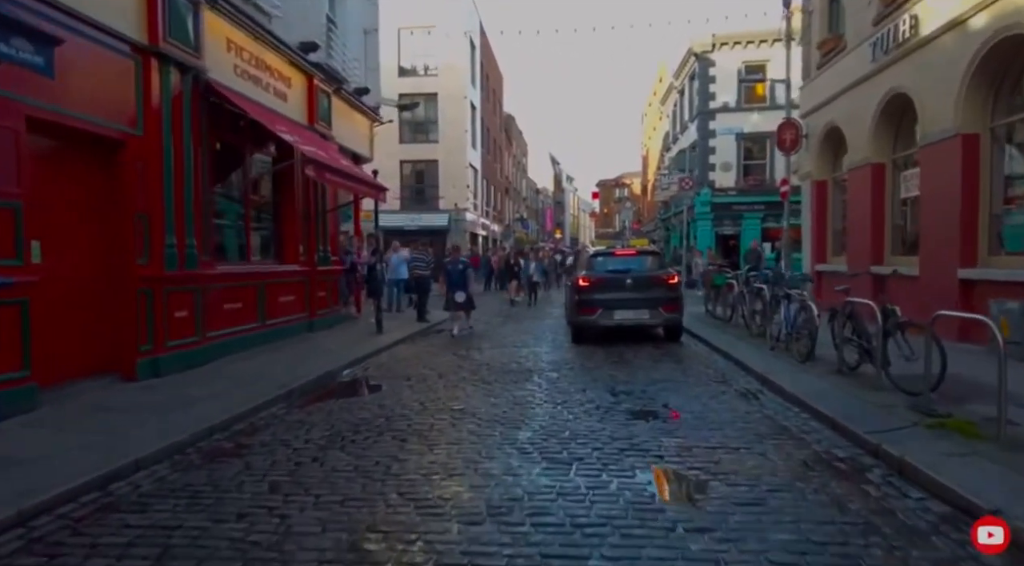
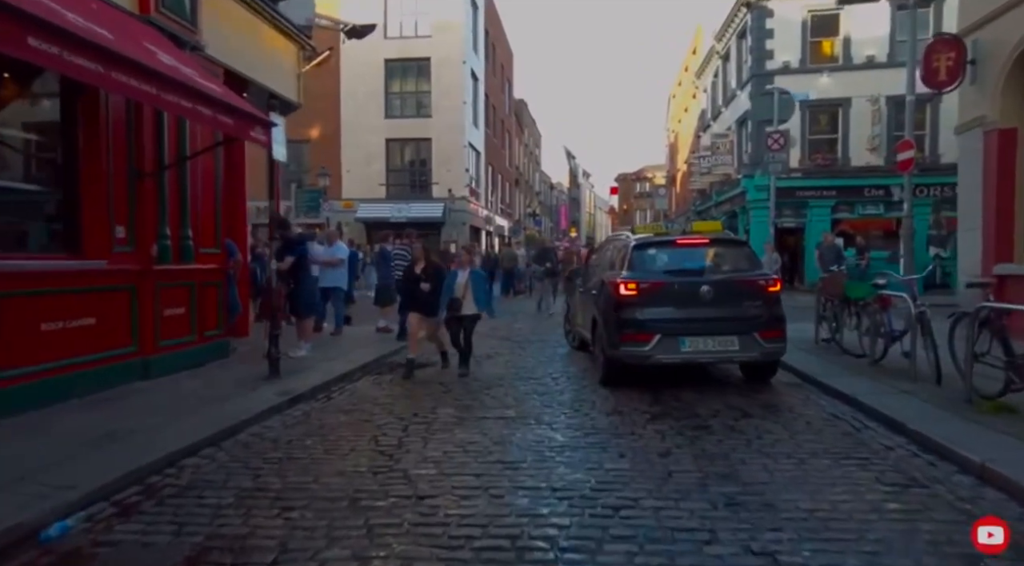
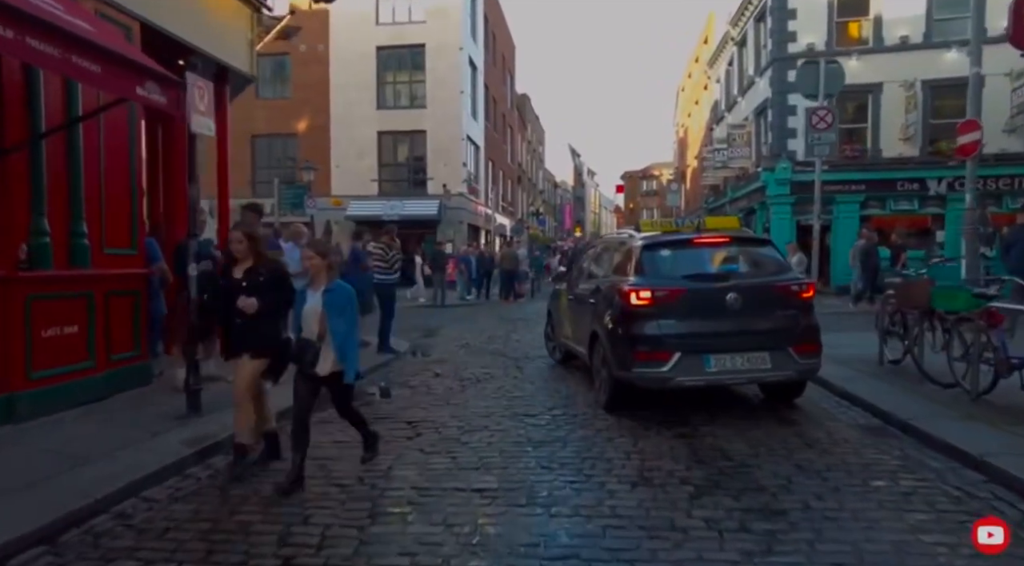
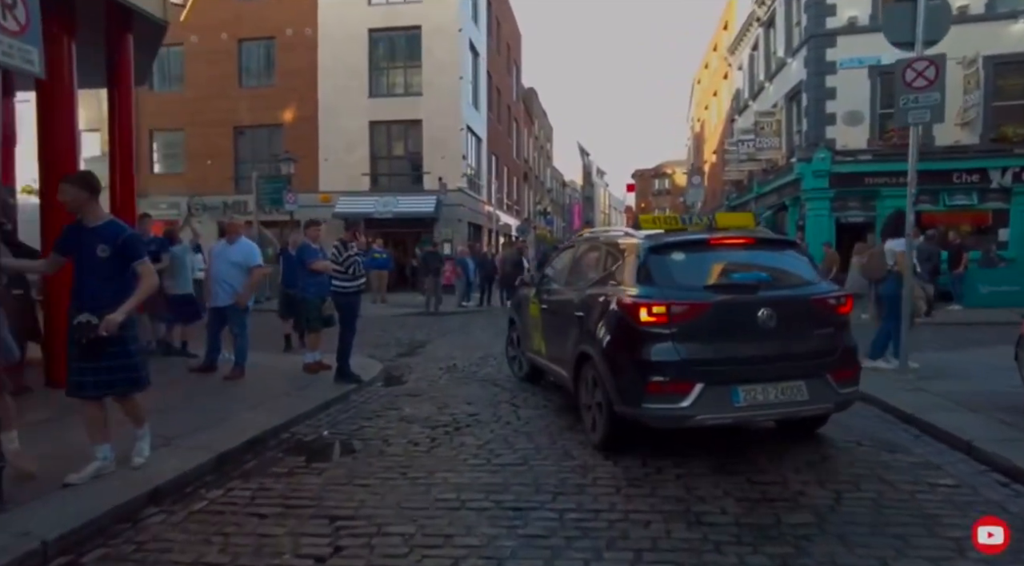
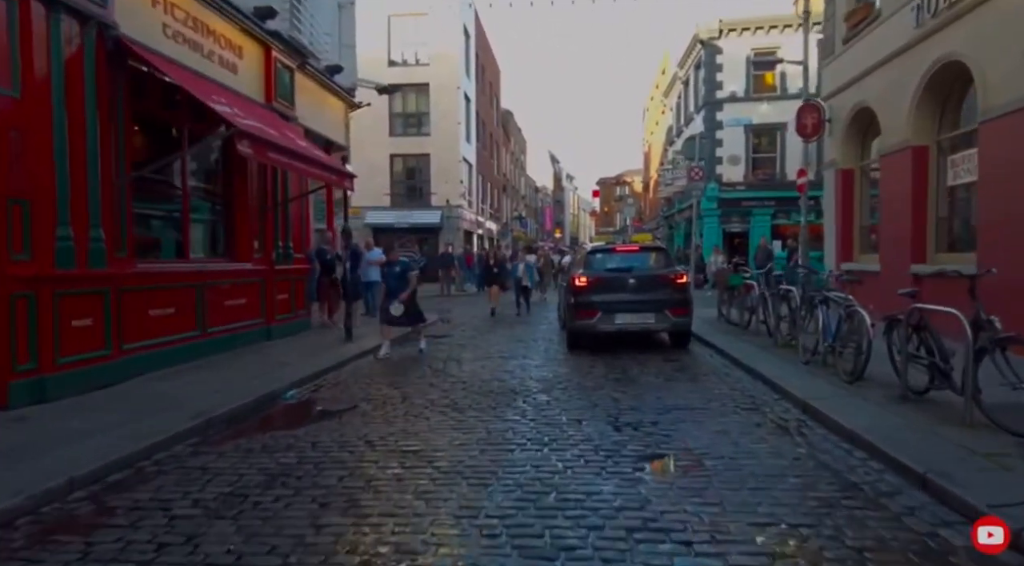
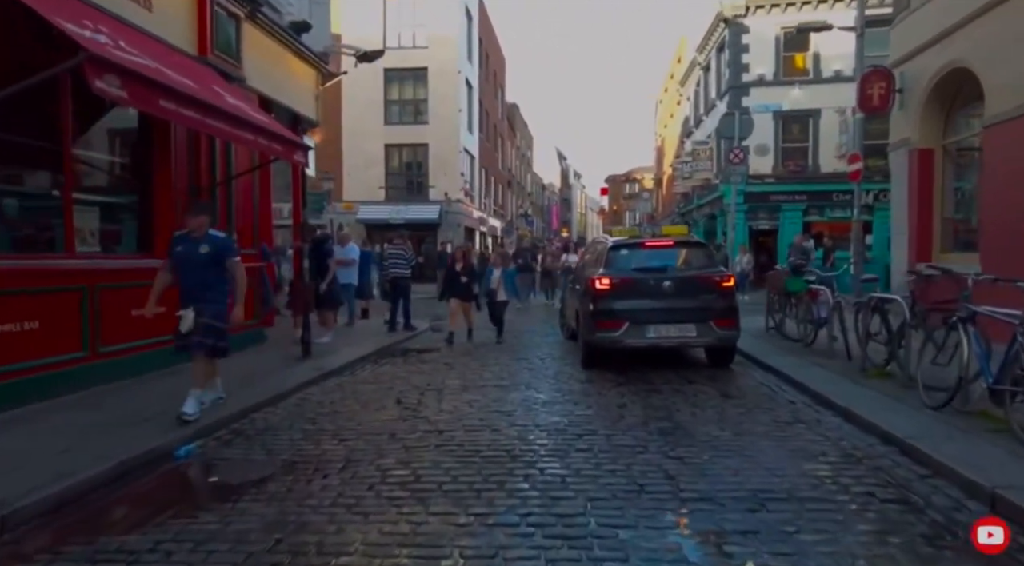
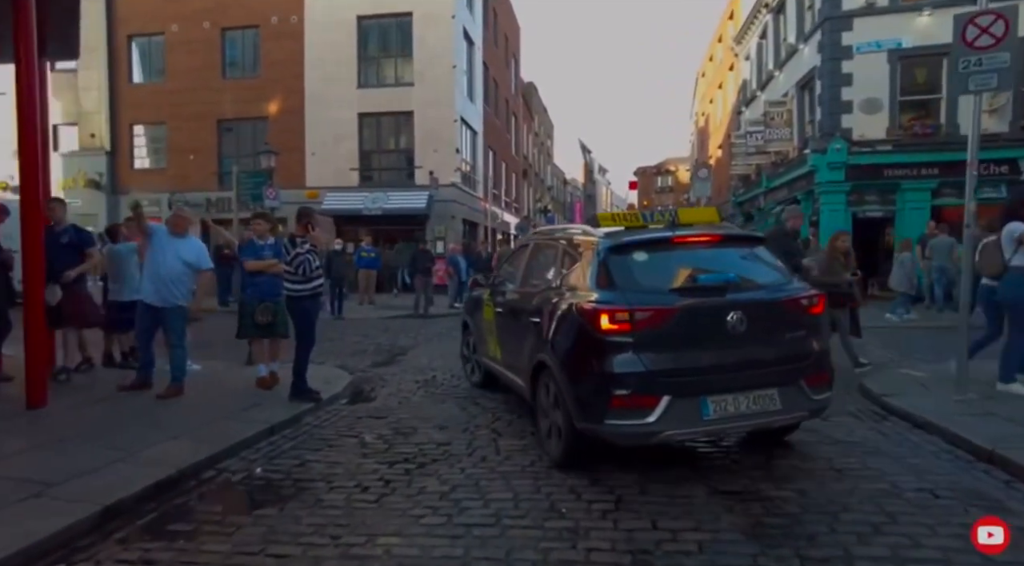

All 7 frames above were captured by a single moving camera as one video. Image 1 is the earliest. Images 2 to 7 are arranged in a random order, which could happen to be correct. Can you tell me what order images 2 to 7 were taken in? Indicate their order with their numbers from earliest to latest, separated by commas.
5, 6, 2, 3, 4, 7
